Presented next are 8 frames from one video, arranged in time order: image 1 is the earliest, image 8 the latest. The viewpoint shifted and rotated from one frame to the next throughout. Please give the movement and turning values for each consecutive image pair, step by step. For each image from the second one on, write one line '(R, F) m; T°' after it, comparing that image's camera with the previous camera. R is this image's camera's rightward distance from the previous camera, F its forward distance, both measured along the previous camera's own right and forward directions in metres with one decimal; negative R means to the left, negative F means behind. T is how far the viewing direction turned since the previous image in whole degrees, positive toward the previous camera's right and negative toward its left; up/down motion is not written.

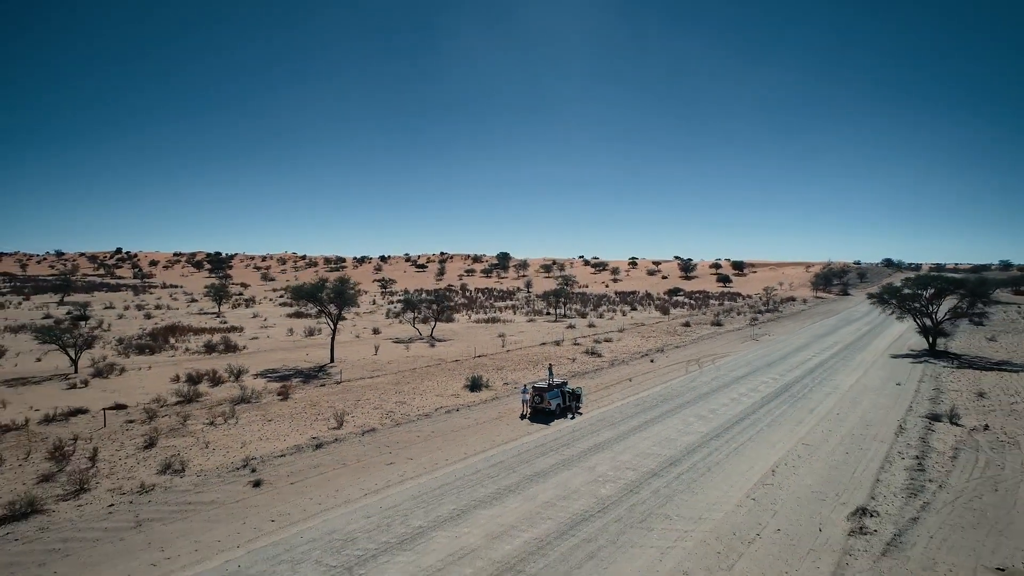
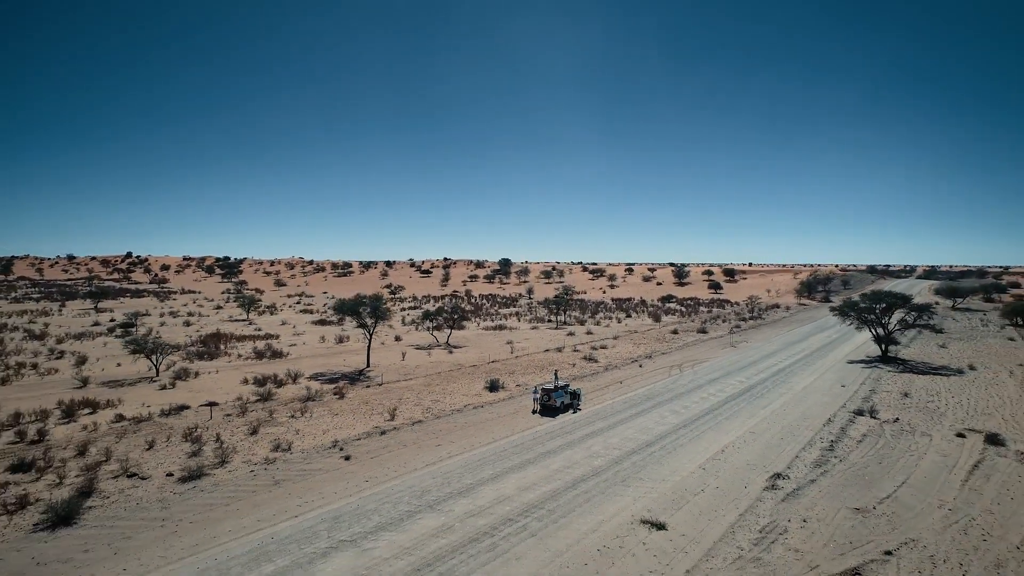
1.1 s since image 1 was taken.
(-0.5, -2.8) m; 0°
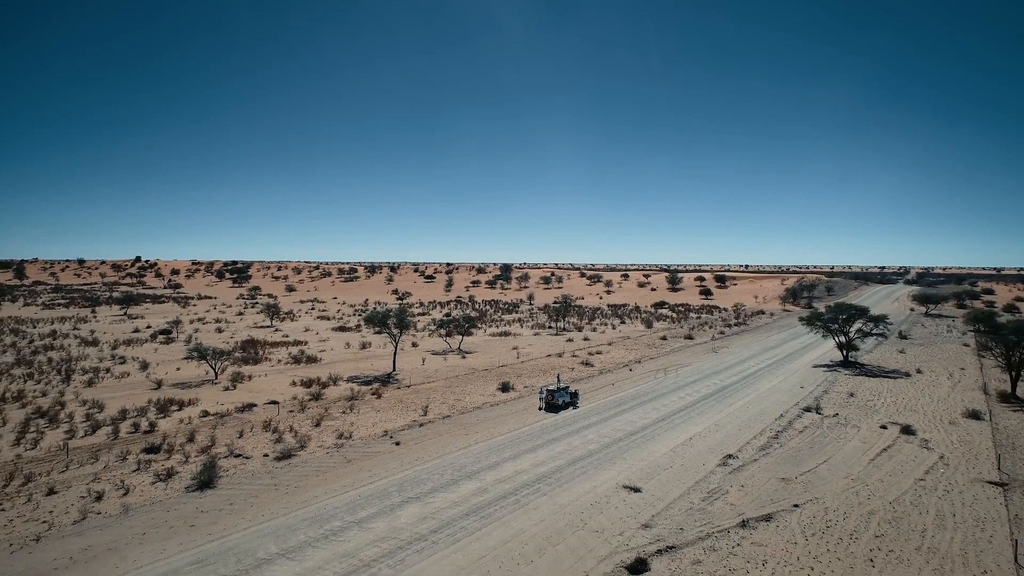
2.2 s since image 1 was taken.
(-0.5, -2.9) m; +1°
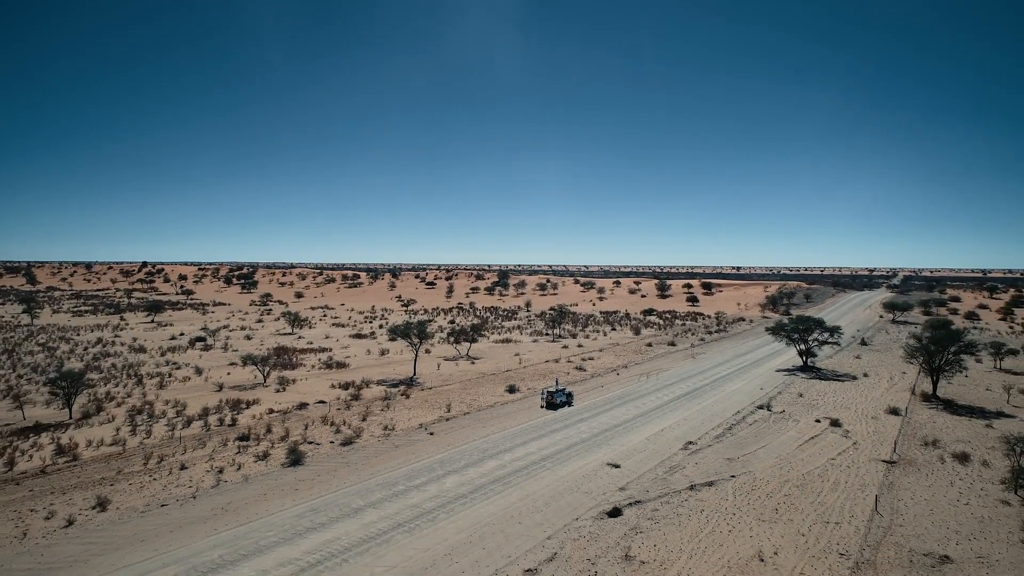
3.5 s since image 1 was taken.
(-0.6, -3.5) m; +1°
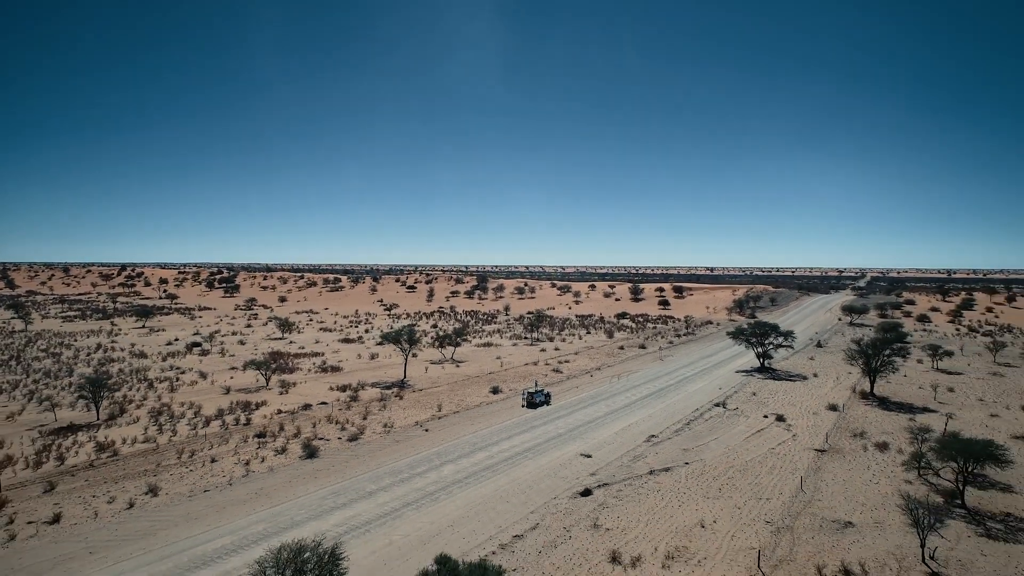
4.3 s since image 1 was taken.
(-0.3, -2.3) m; +2°
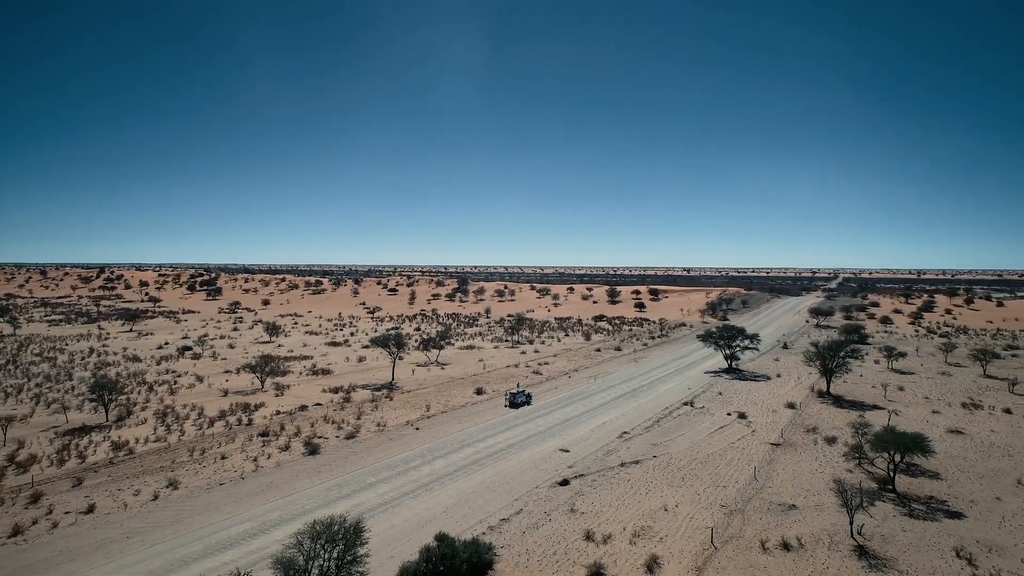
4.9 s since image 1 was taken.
(-0.2, -1.7) m; +2°
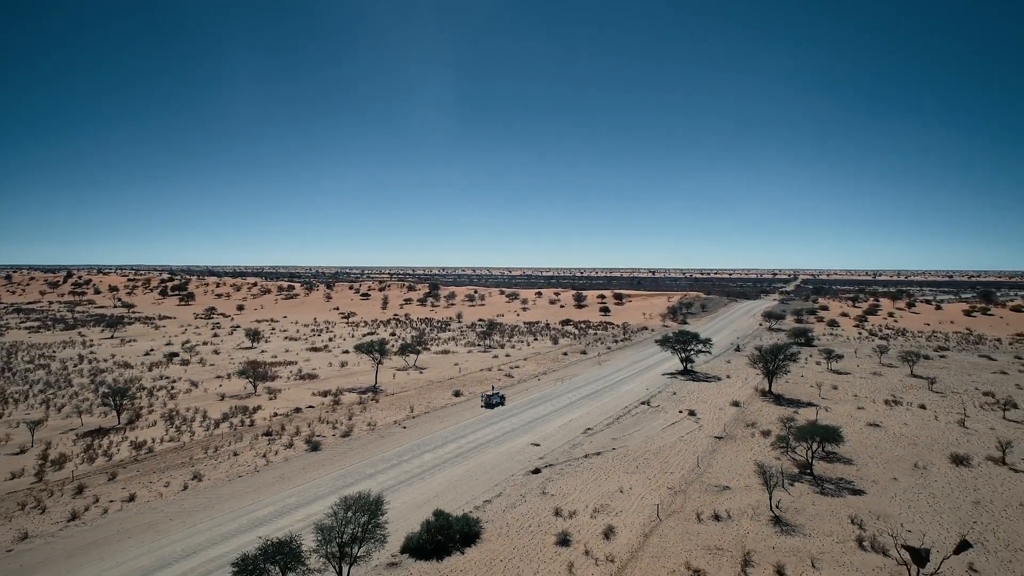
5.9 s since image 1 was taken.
(-0.4, -2.7) m; +4°
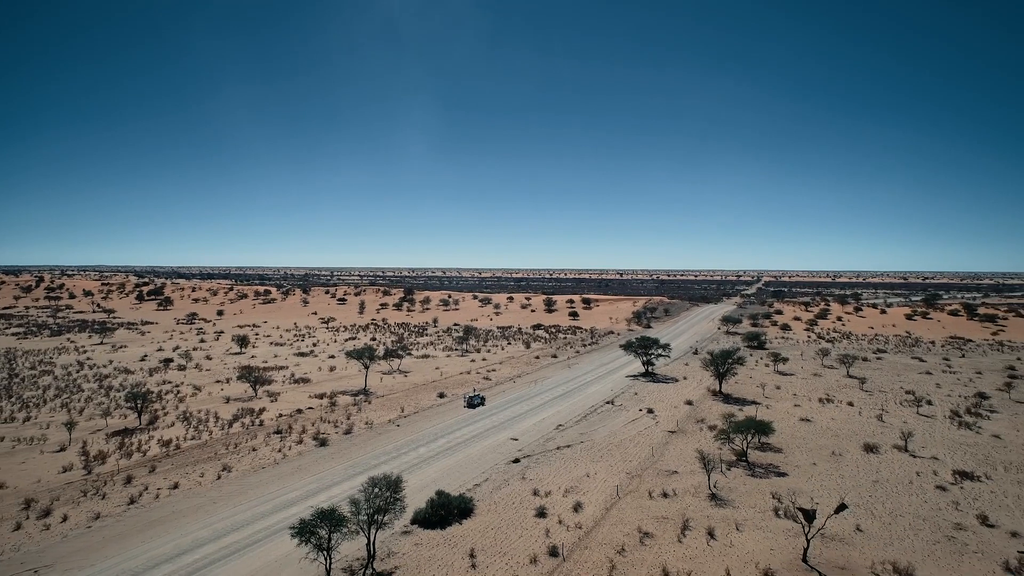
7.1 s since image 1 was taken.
(-0.6, -3.3) m; +4°
